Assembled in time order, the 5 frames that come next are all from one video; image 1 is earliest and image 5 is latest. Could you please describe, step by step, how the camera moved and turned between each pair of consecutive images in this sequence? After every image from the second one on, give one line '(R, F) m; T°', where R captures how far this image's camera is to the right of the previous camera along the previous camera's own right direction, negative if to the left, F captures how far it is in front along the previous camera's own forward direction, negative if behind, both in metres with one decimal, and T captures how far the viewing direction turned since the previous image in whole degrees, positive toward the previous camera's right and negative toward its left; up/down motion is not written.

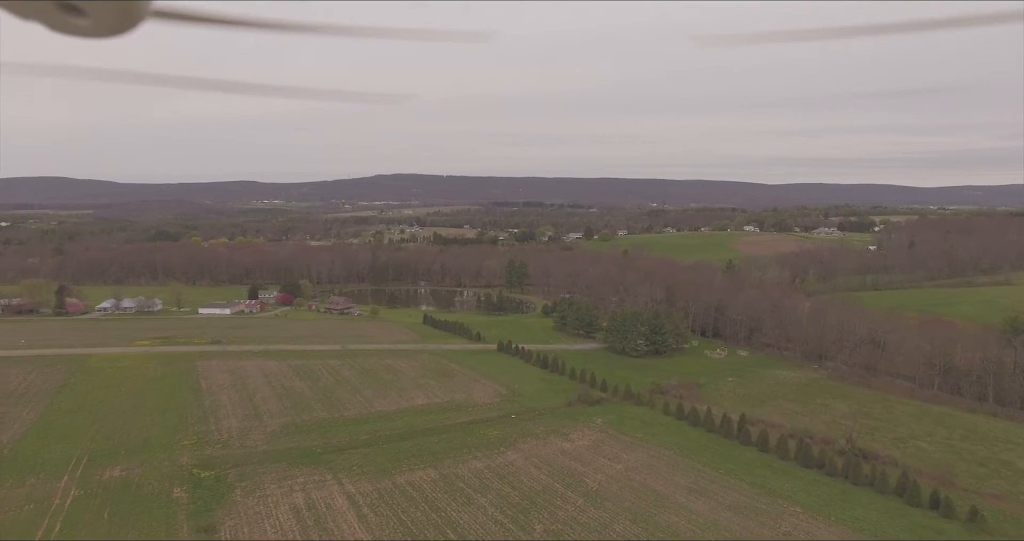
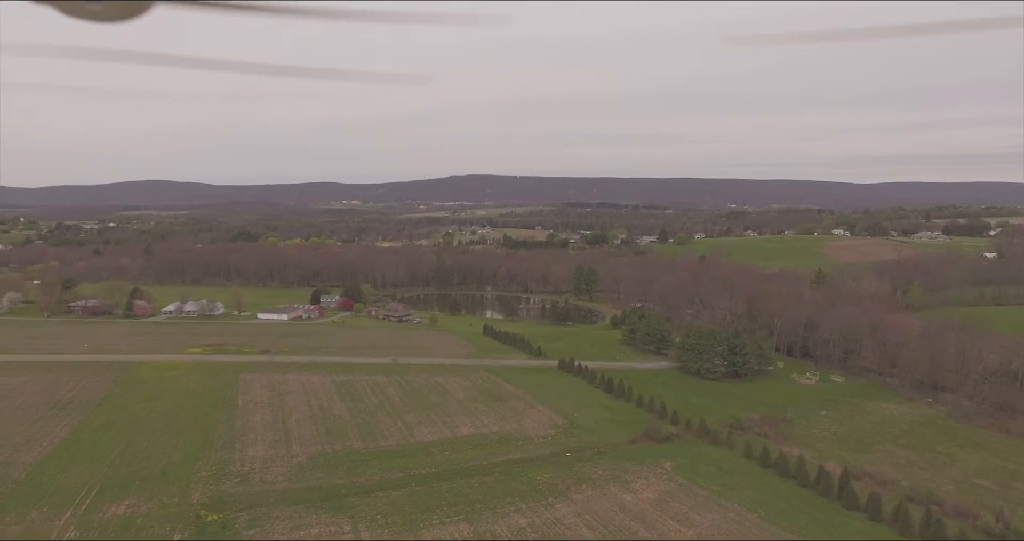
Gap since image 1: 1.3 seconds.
(+0.6, +3.0) m; -7°
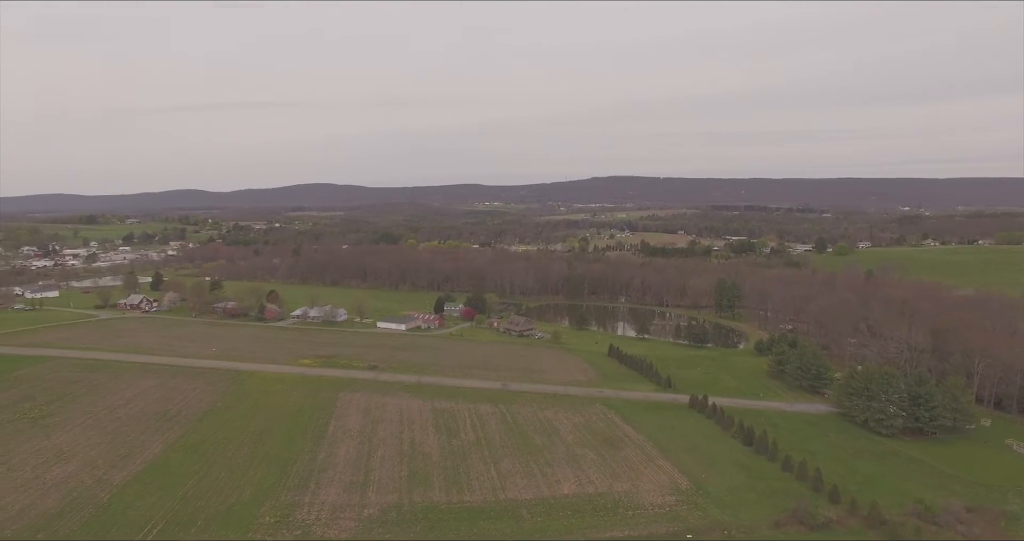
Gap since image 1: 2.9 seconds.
(+0.8, +3.7) m; -13°
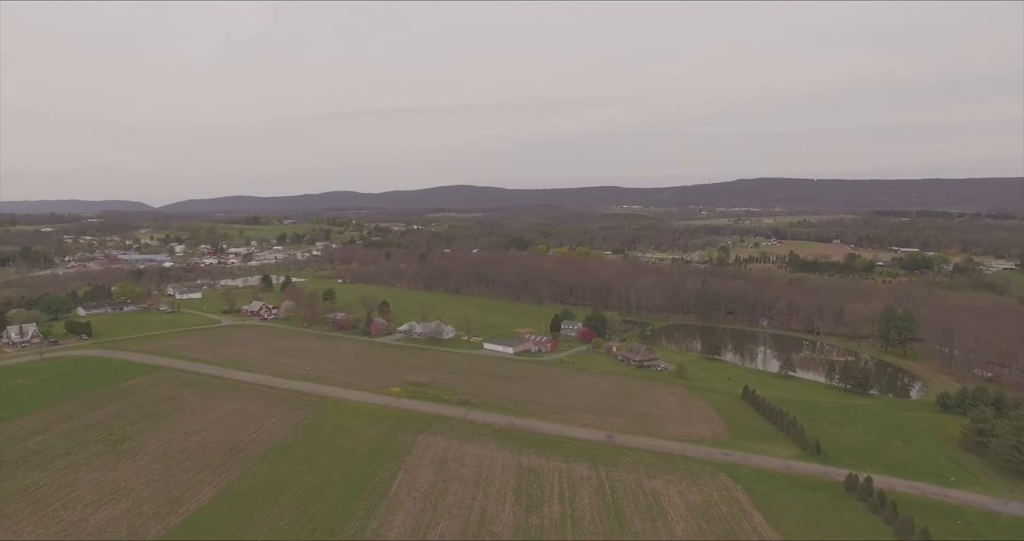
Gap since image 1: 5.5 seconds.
(+1.1, +4.6) m; -12°
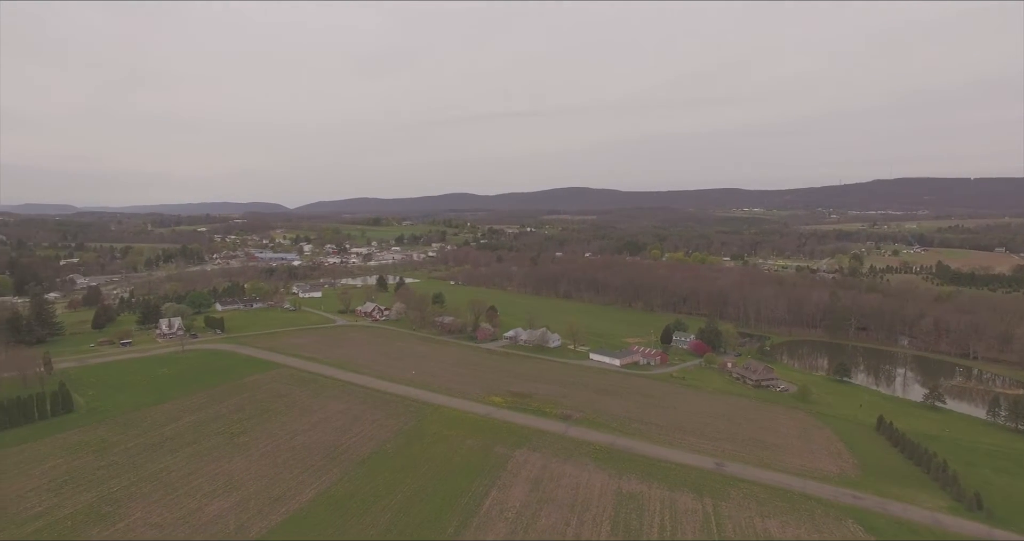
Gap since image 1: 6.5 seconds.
(+0.3, +1.0) m; -10°
